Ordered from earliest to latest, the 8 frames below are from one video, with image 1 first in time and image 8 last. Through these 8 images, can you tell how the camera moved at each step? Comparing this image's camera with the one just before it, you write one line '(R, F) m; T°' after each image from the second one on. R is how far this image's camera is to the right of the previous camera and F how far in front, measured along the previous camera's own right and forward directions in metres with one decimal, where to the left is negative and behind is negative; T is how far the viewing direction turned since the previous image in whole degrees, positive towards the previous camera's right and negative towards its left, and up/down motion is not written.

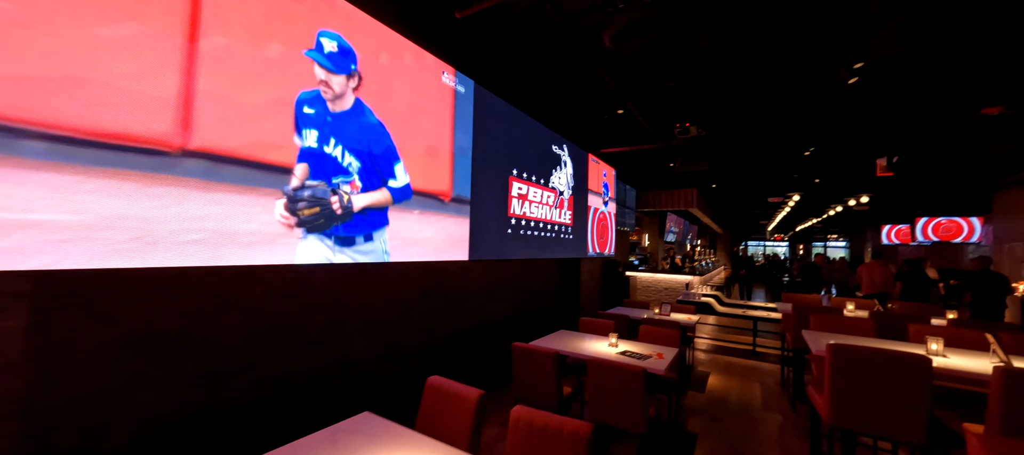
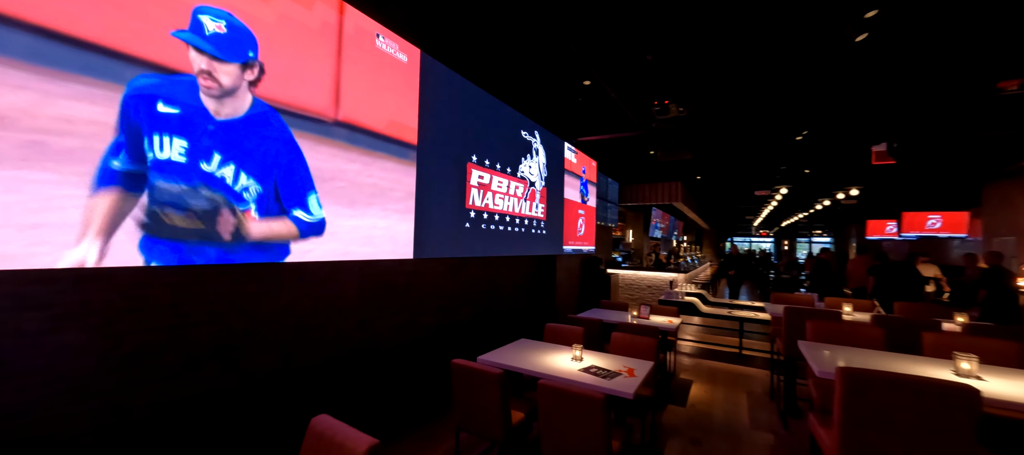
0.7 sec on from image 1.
(+0.3, +0.5) m; +2°
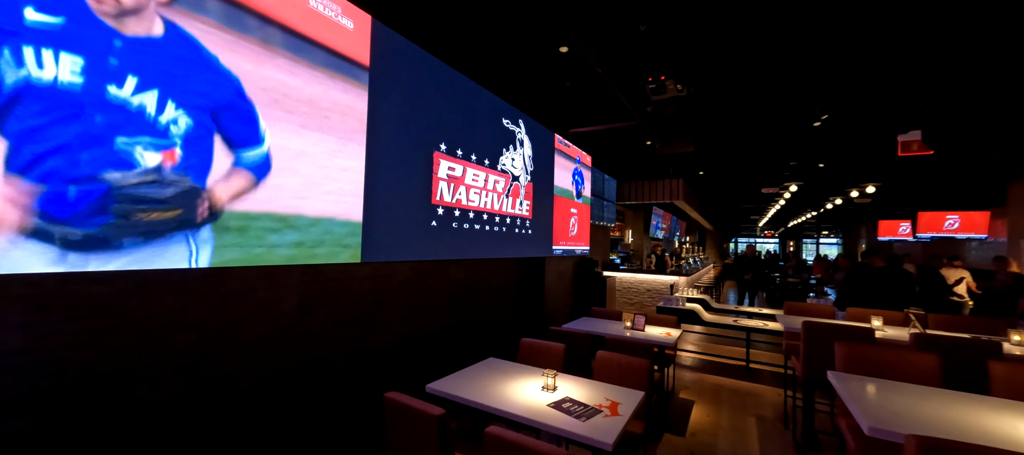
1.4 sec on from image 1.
(+0.2, +0.5) m; 0°
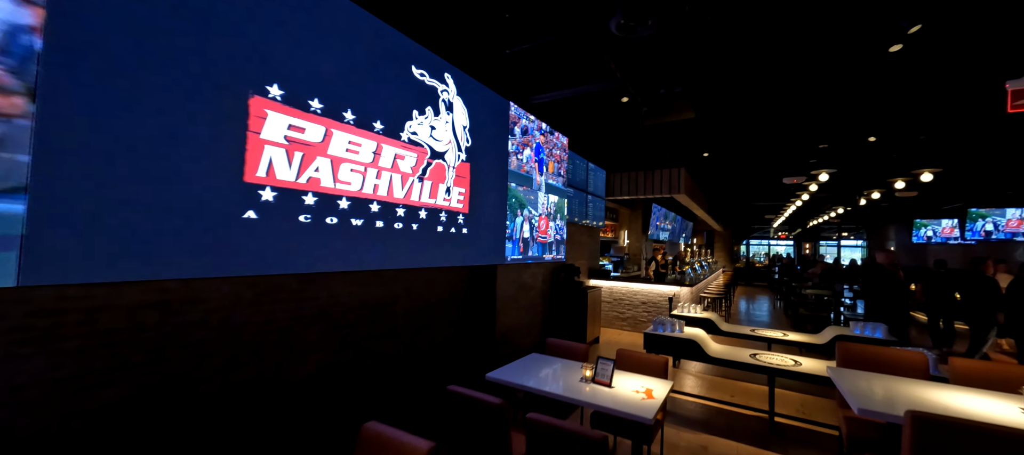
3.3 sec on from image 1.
(+0.7, +1.3) m; -1°
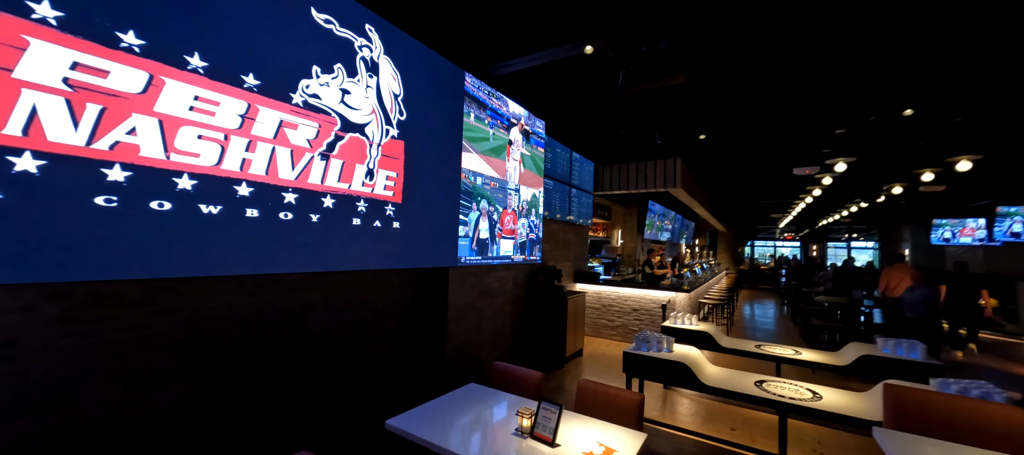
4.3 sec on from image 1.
(+0.4, +0.7) m; -1°
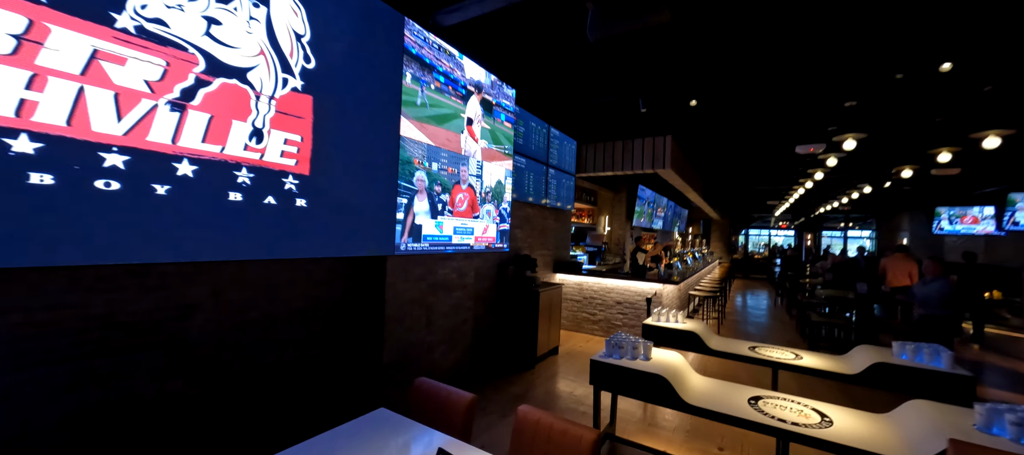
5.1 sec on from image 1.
(+0.3, +0.6) m; +1°
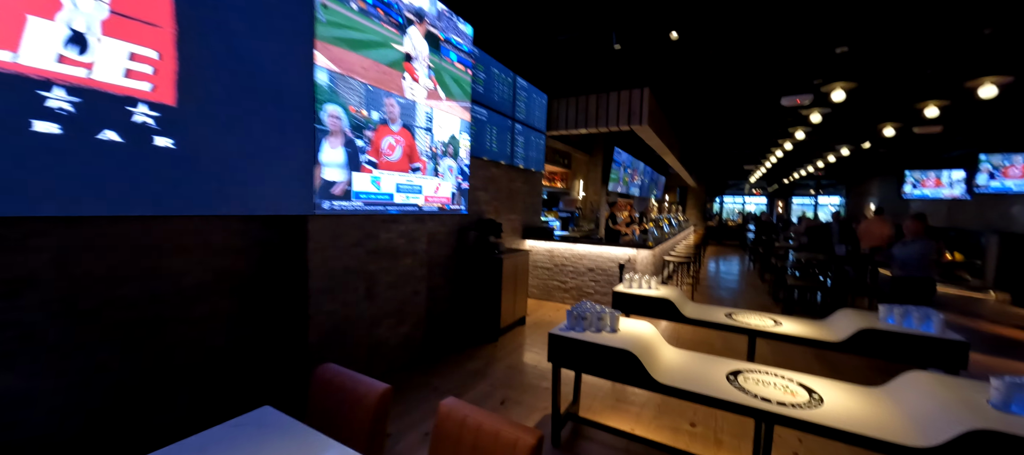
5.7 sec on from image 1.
(+0.2, +0.4) m; +3°
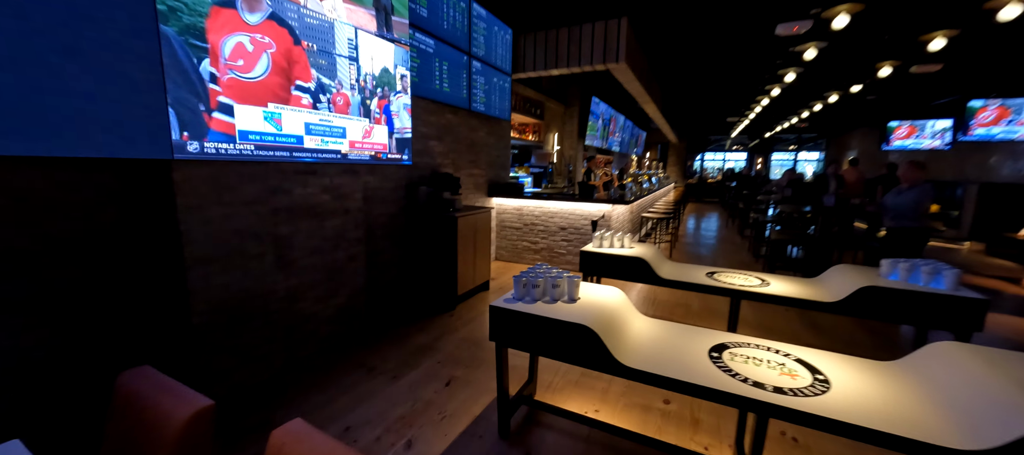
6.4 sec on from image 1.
(+0.2, +0.5) m; +3°
